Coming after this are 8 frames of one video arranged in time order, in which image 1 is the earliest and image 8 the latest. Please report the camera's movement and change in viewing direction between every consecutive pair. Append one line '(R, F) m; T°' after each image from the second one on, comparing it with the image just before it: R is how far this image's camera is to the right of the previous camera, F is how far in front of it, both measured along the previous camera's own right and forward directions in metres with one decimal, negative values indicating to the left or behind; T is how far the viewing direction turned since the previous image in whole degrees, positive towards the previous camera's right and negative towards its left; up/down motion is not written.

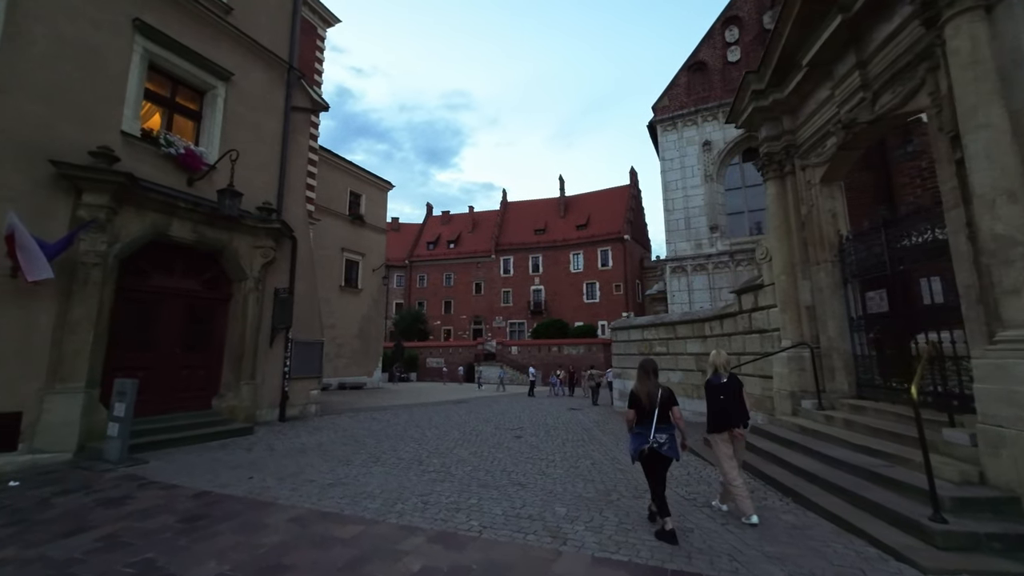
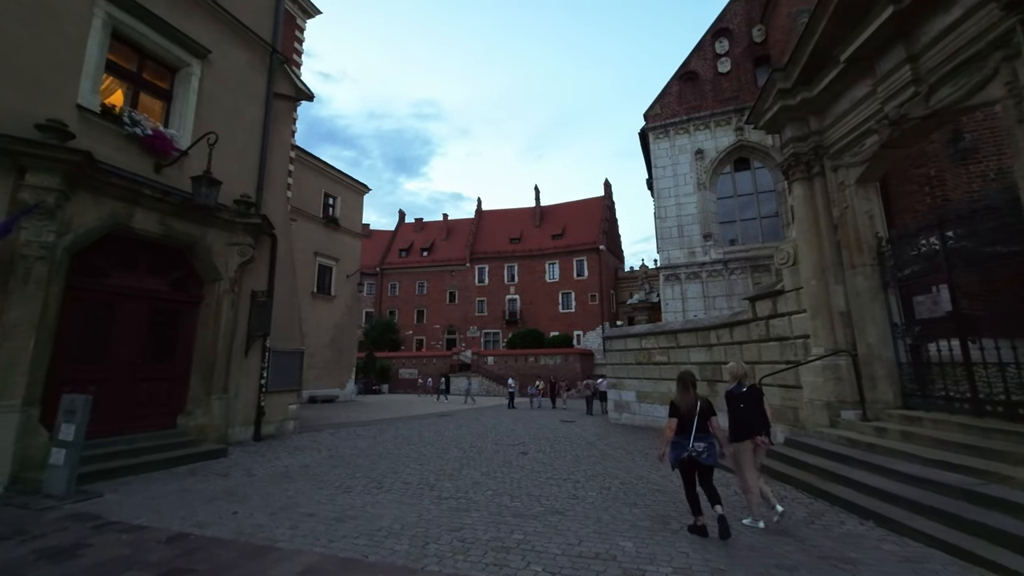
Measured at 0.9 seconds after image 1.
(-0.8, +0.7) m; +4°
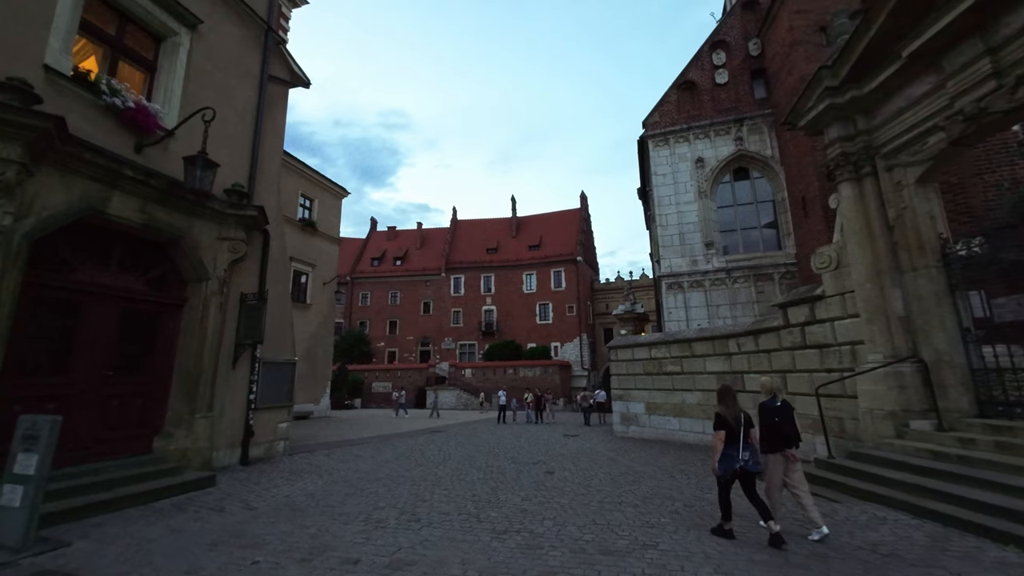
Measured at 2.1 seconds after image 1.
(-1.2, +0.8) m; +4°
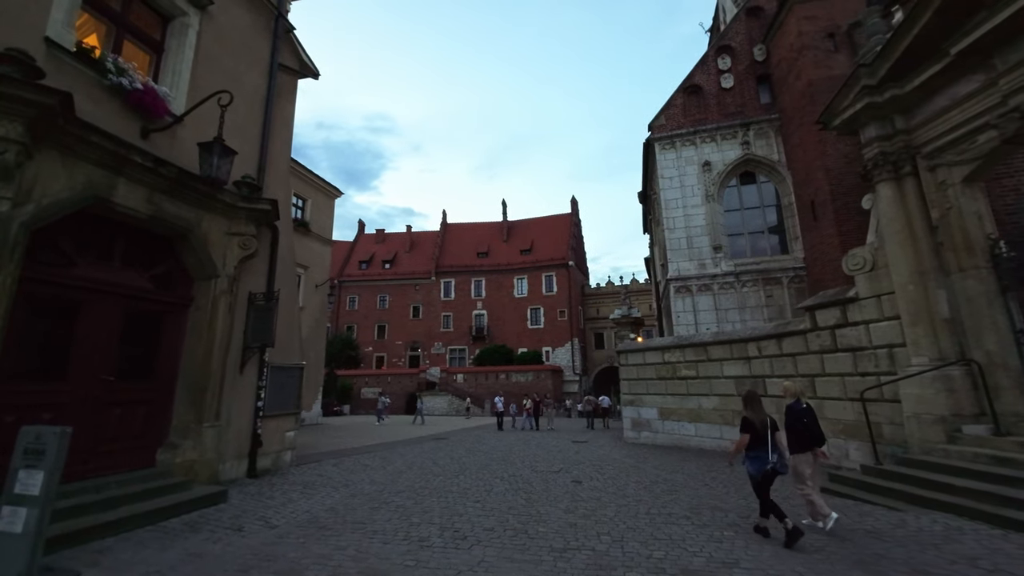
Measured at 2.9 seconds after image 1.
(-0.8, +0.4) m; +2°
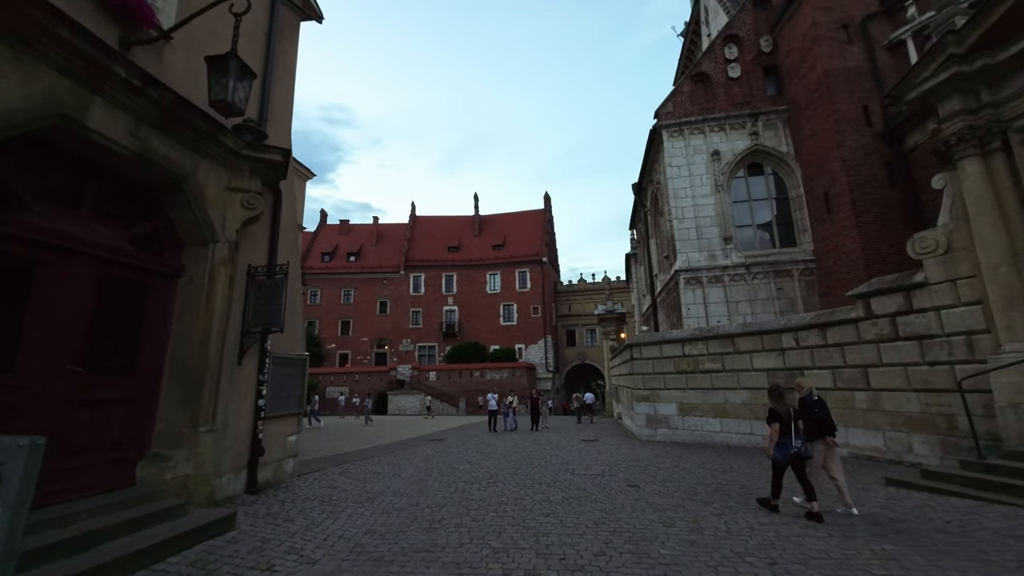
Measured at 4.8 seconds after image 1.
(-1.5, +1.1) m; +5°
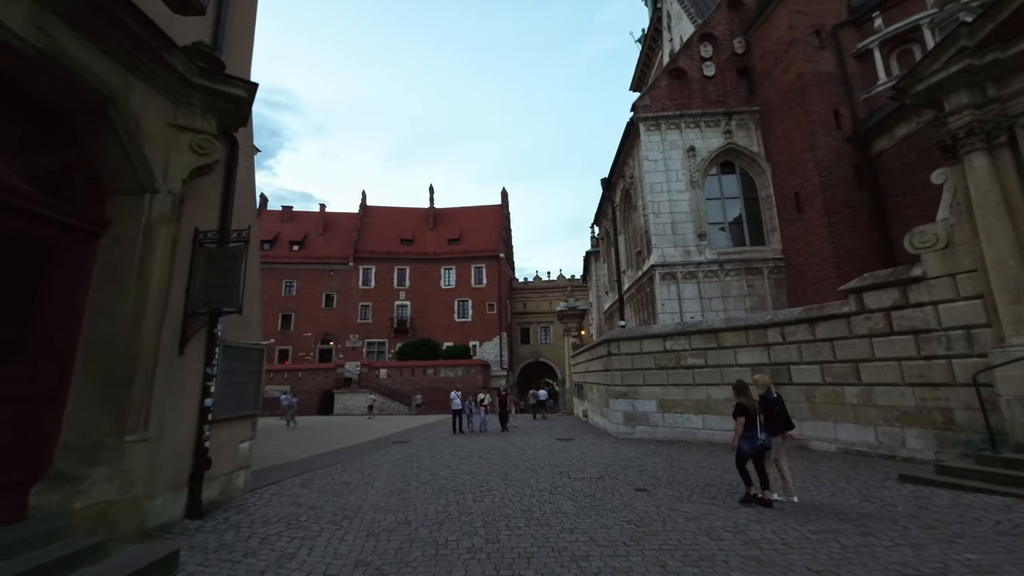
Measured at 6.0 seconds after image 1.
(-0.8, +0.9) m; +7°
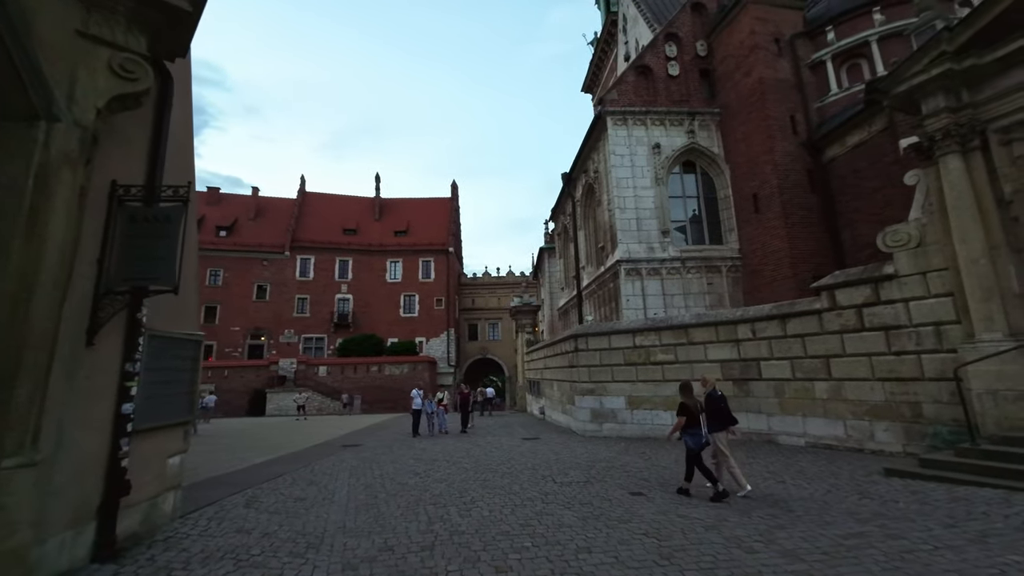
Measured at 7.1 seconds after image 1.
(-0.7, +0.7) m; +8°
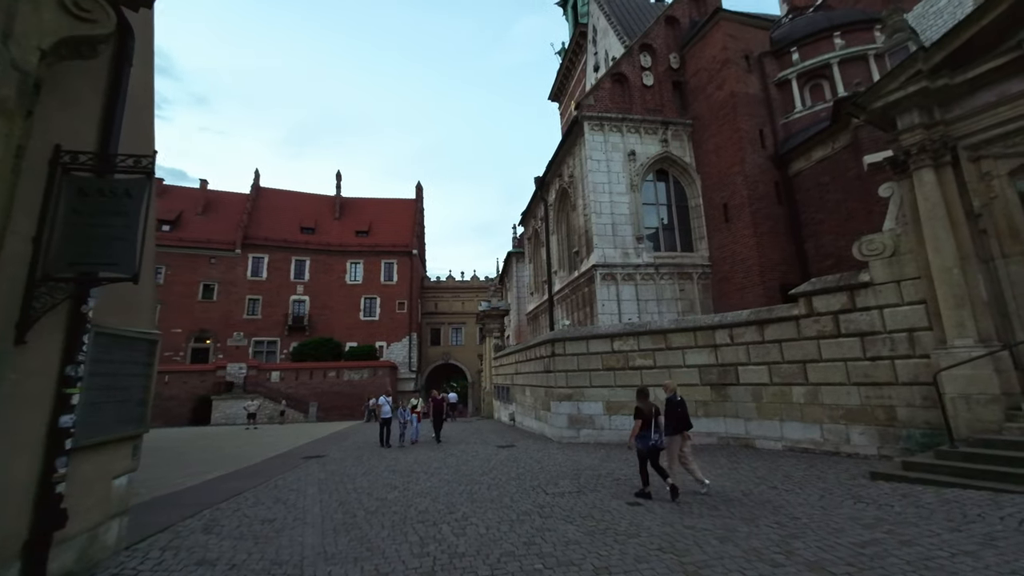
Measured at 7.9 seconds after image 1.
(-0.5, +0.4) m; +5°
